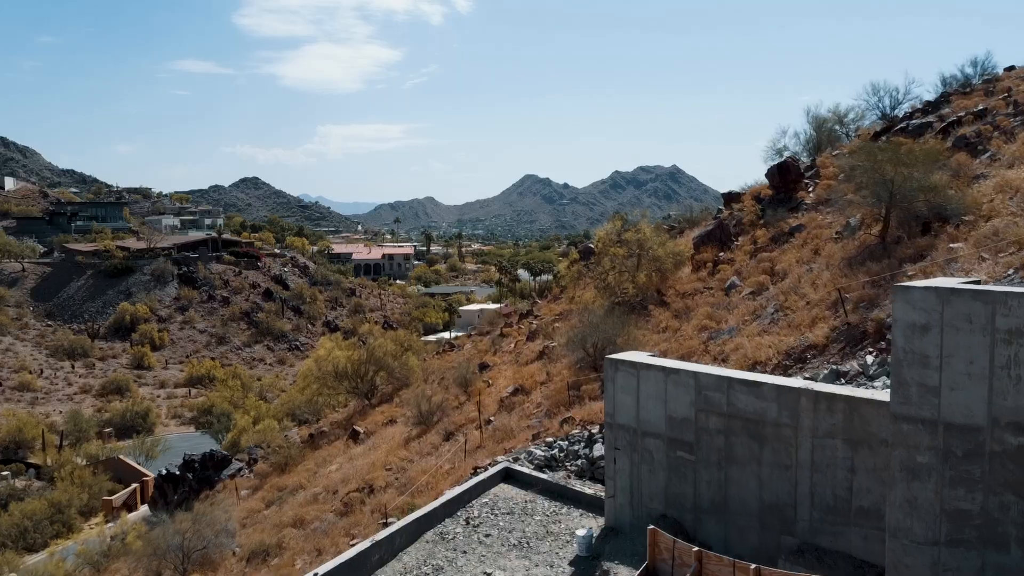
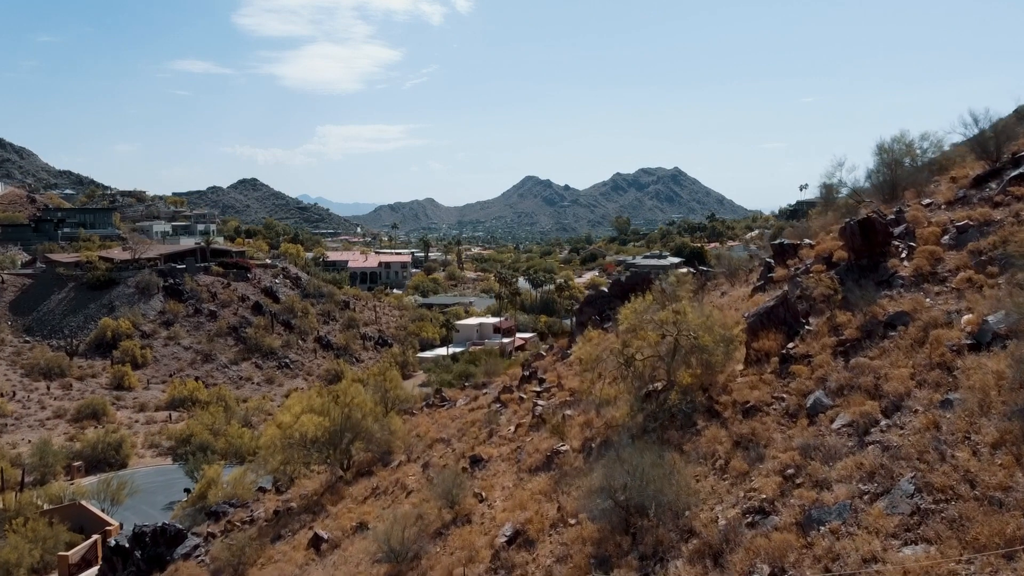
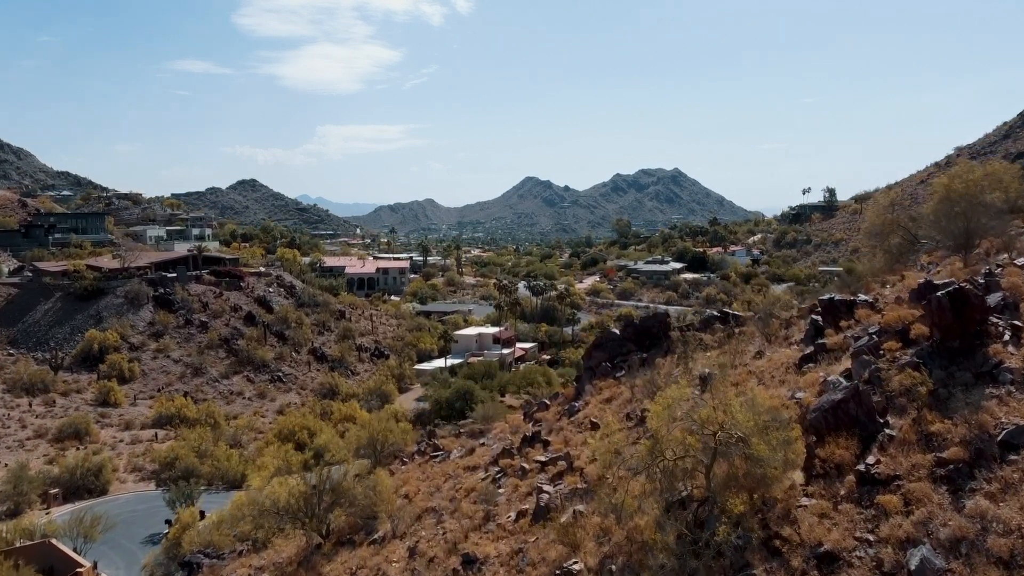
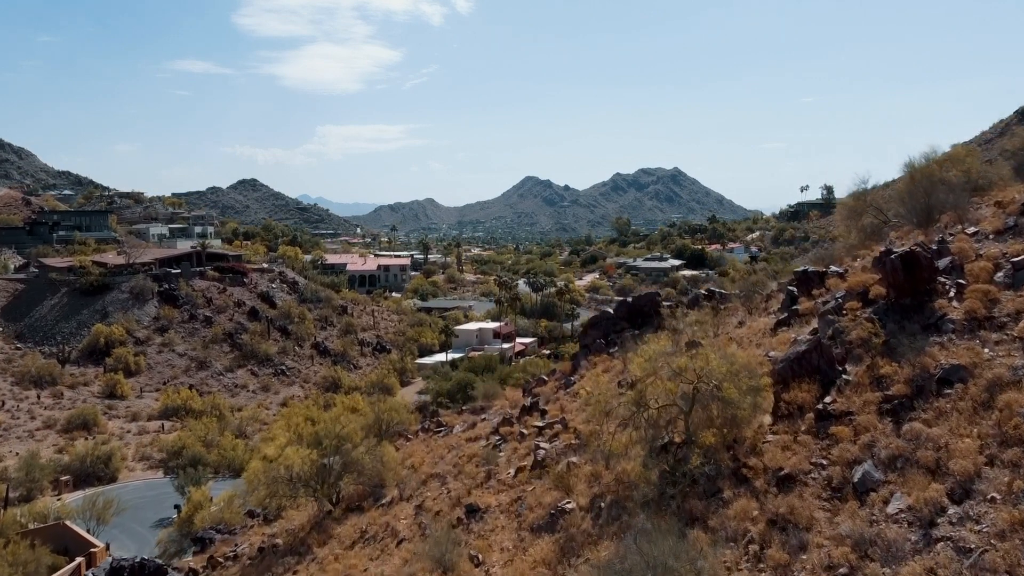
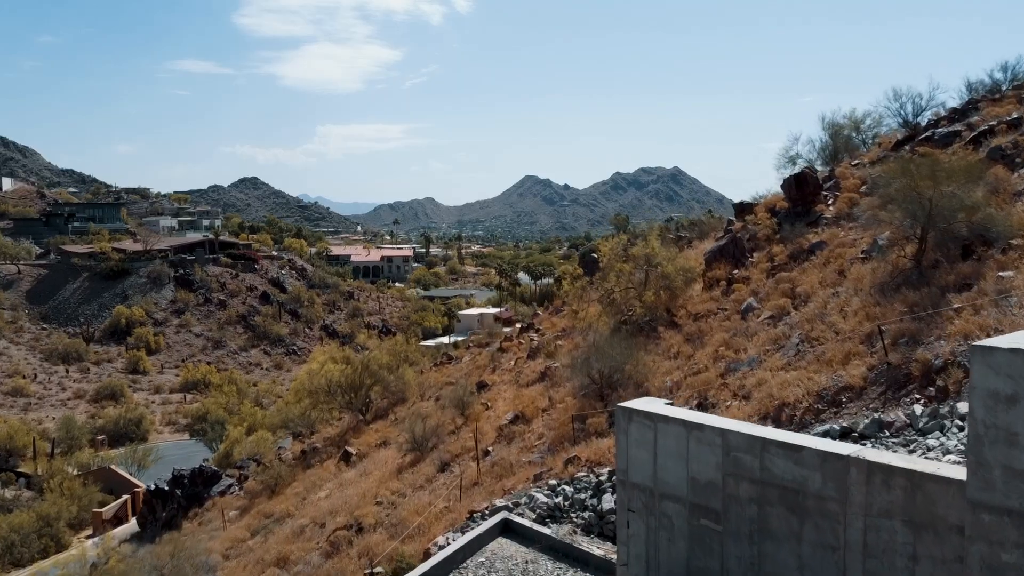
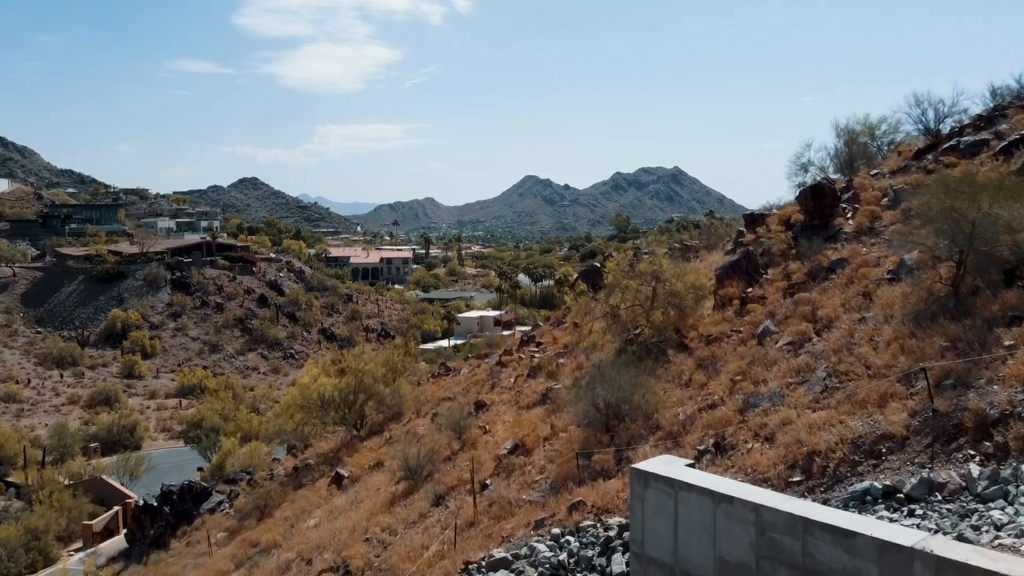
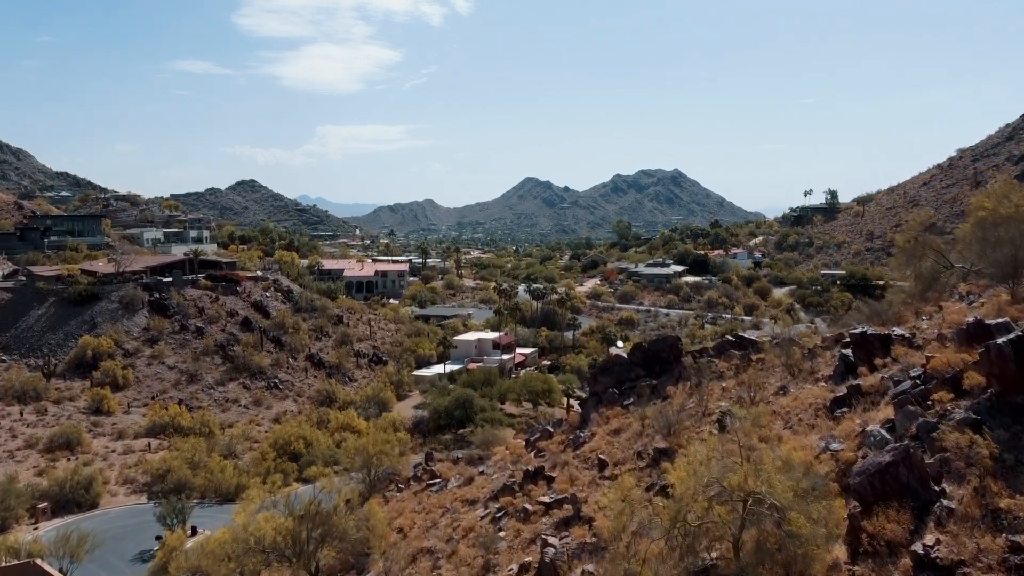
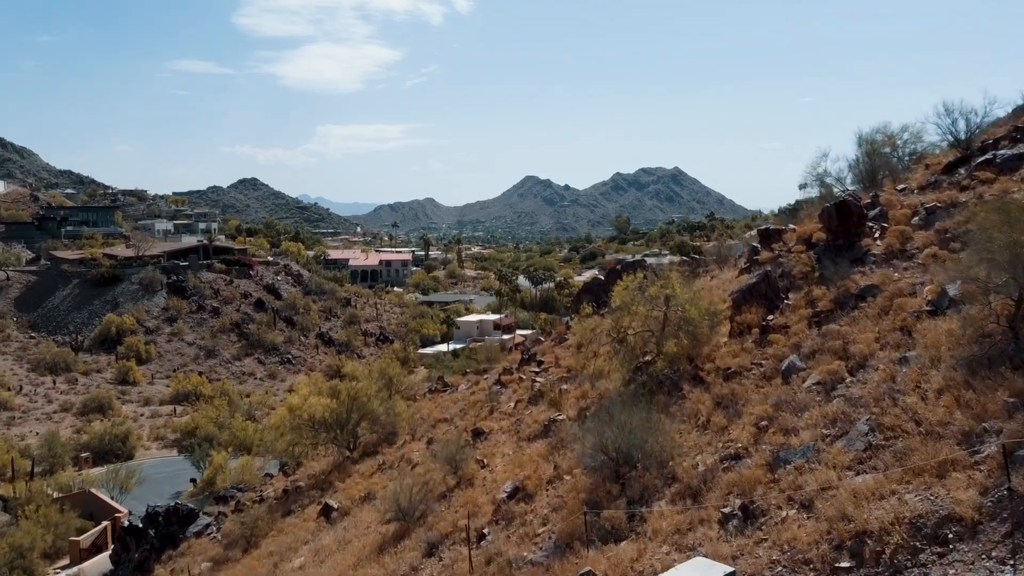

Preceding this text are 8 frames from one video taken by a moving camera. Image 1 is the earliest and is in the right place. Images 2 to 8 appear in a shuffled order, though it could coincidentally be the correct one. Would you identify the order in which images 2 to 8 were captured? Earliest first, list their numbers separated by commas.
5, 6, 8, 2, 4, 3, 7
